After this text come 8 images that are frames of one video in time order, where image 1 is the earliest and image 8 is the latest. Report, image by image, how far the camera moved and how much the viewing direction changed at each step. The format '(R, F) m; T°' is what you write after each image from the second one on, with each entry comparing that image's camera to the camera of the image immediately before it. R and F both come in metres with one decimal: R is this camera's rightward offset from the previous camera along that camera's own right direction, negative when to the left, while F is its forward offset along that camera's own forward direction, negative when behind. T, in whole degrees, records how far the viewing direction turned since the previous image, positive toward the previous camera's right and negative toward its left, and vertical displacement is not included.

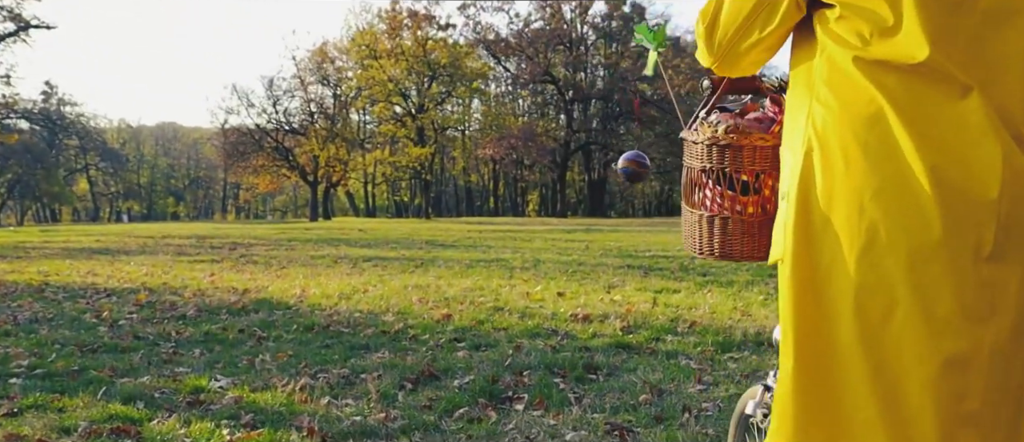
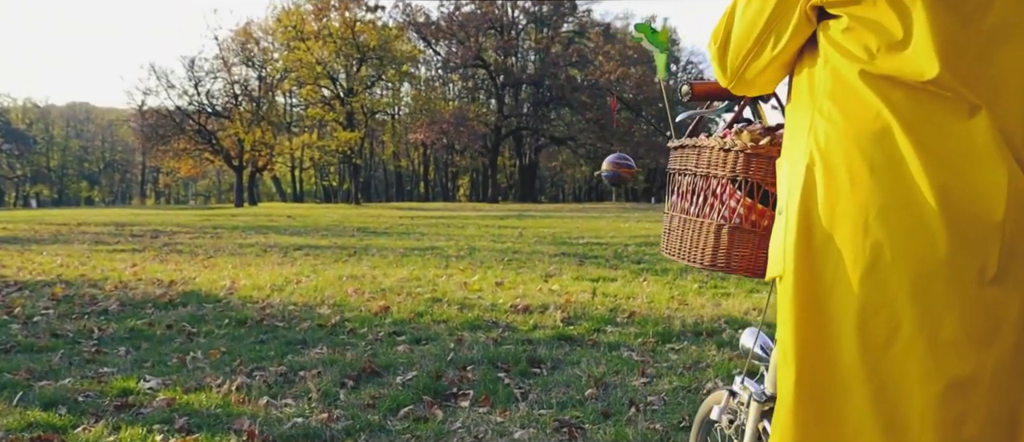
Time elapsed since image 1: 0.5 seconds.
(-0.1, +0.1) m; +5°
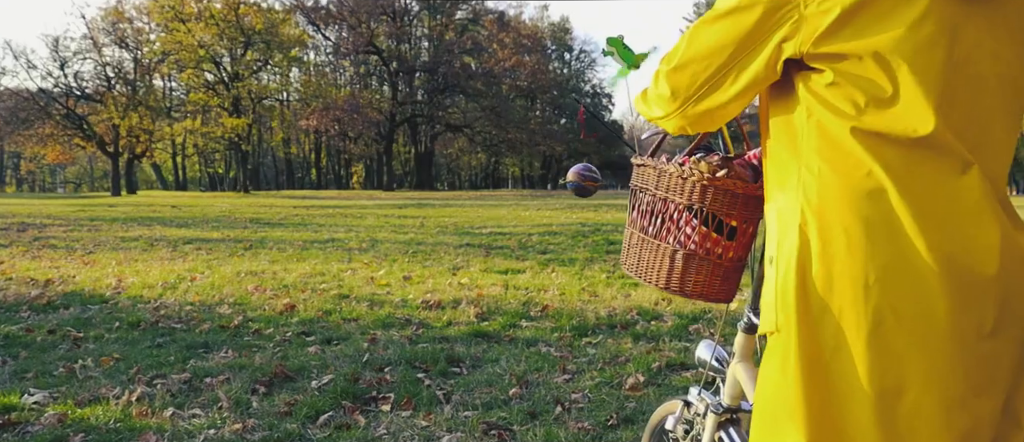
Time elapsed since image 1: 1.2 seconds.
(-0.1, +0.1) m; +7°
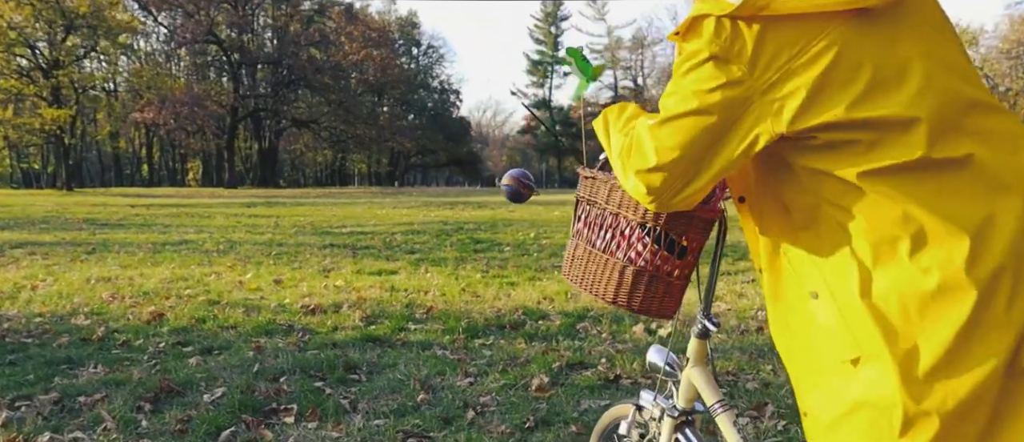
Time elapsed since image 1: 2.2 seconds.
(-0.3, 0.0) m; +10°
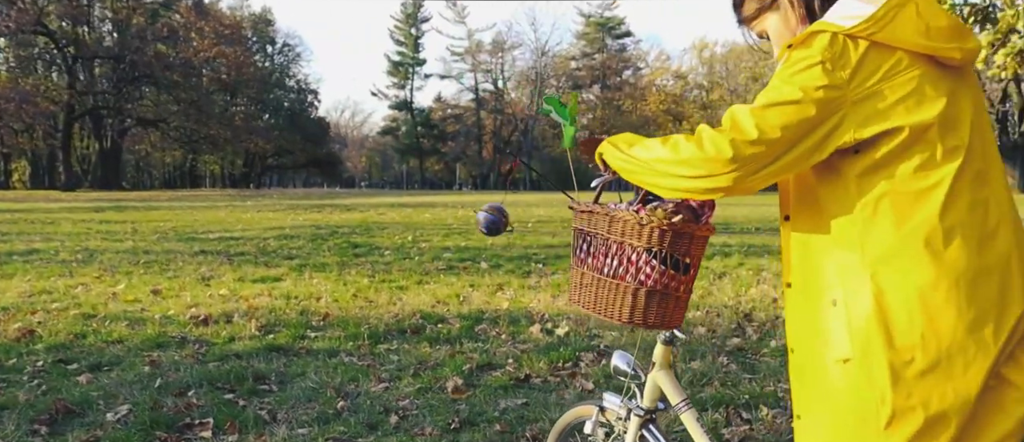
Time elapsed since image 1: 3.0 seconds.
(-0.3, -0.1) m; +9°
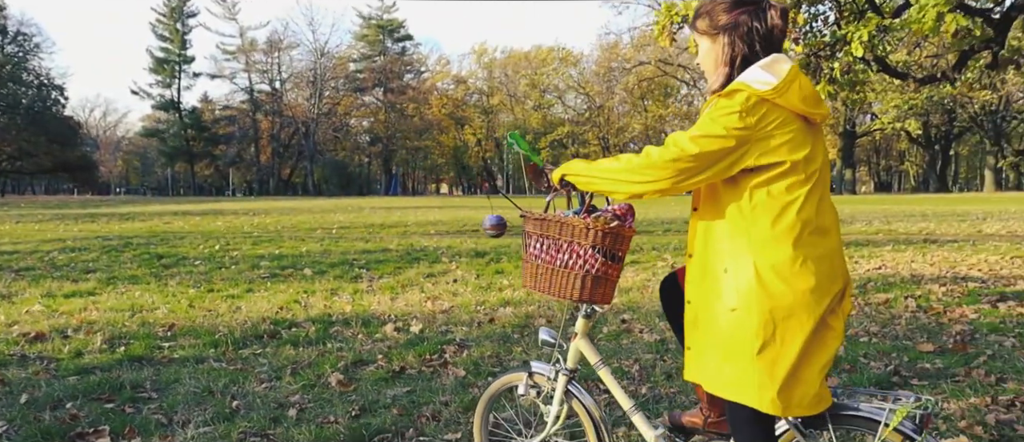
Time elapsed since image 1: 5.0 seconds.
(-0.6, -0.5) m; +15°
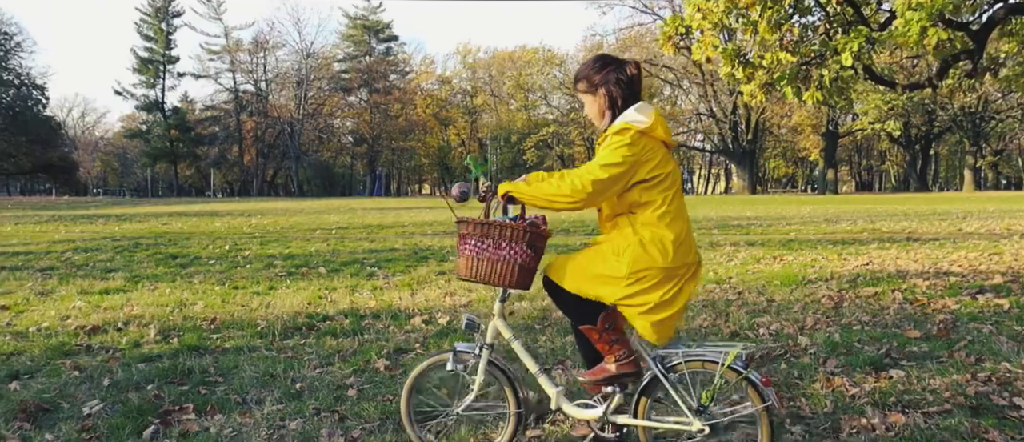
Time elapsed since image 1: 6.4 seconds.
(-0.4, -0.6) m; +2°
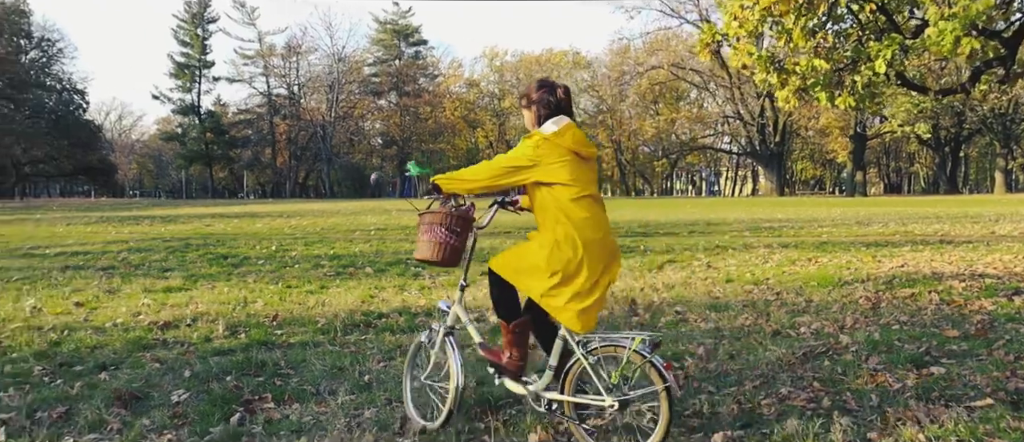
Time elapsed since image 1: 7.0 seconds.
(-0.2, -0.3) m; -2°
